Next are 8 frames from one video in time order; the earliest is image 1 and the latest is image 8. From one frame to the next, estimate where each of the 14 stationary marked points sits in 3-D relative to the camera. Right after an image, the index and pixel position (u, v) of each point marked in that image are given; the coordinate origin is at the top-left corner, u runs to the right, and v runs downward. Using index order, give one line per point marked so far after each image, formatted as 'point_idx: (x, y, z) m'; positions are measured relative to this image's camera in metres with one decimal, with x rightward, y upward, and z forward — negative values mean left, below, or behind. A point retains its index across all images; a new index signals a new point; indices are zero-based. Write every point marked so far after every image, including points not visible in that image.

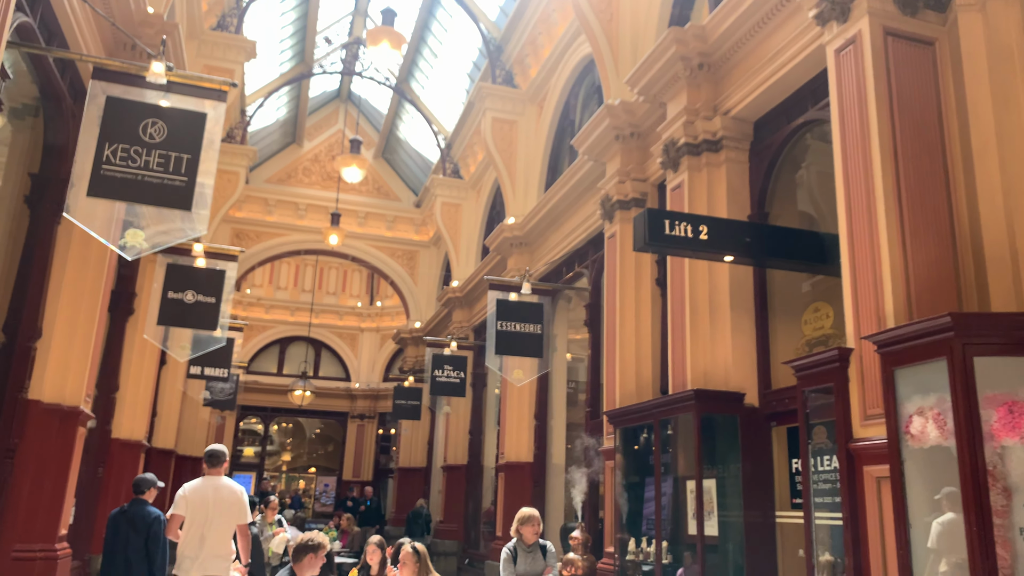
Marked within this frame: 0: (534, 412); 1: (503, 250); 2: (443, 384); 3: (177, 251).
0: (+0.3, -1.6, +10.1) m
1: (-0.1, +0.5, +10.9) m
2: (-1.0, -1.4, +11.6) m
3: (-3.2, +0.4, +7.7) m
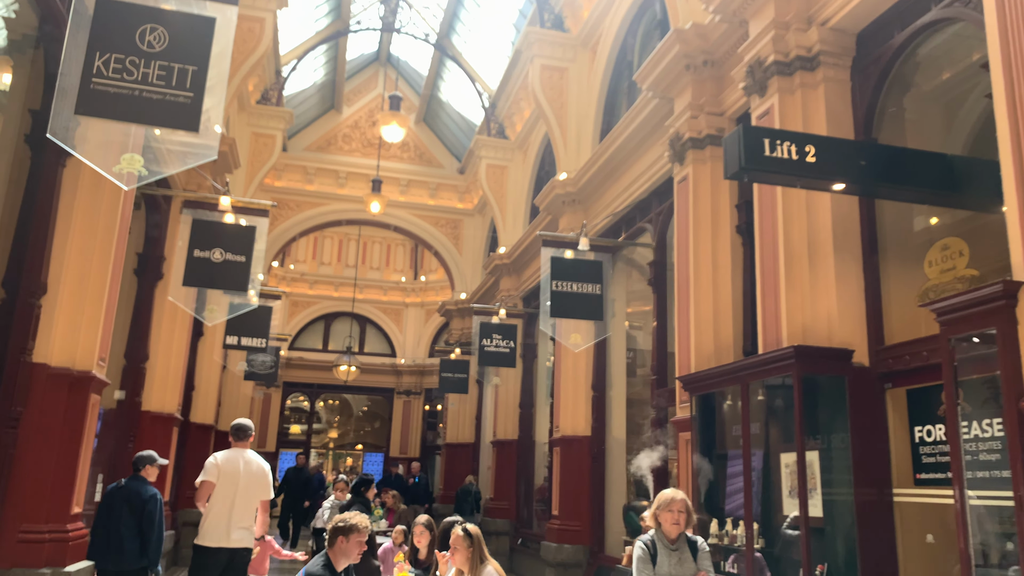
0: (+0.9, -1.1, +9.3) m
1: (+0.5, +0.9, +10.1) m
2: (-0.3, -0.9, +10.9) m
3: (-2.7, +0.7, +7.1) m
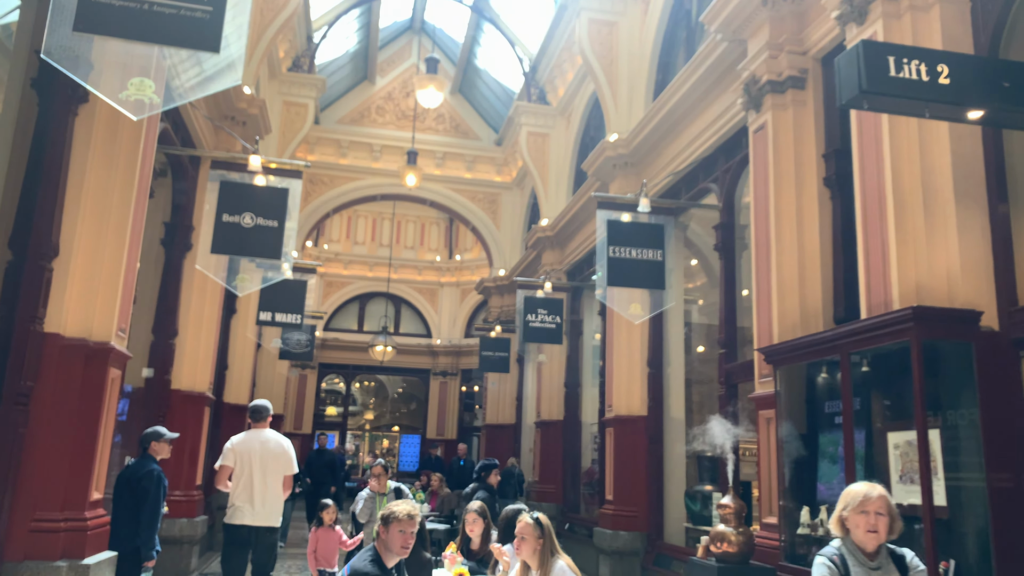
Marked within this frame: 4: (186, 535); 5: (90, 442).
0: (+1.5, -0.8, +8.7) m
1: (+1.1, +1.3, +9.5) m
2: (+0.3, -0.5, +10.3) m
3: (-2.3, +1.0, +6.6) m
4: (-3.0, -2.3, +7.4) m
5: (-2.3, -0.9, +4.5) m
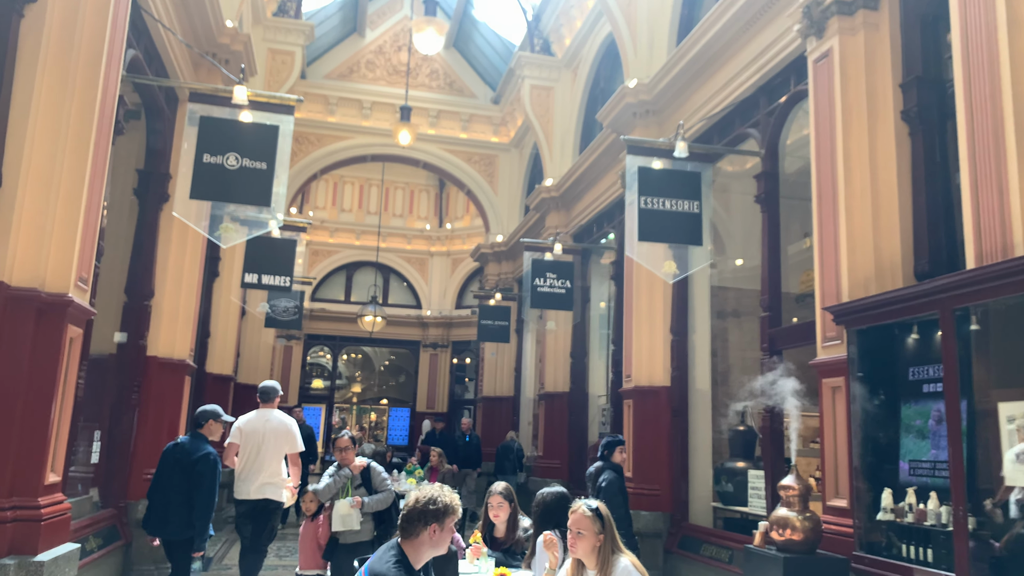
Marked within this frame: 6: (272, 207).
0: (+1.6, -0.4, +8.0) m
1: (+1.2, +1.7, +8.7) m
2: (+0.4, -0.1, +9.5) m
3: (-2.1, +1.3, +5.7) m
4: (-2.9, -1.9, +6.7) m
5: (-2.2, -0.6, +3.7) m
6: (-1.7, +0.5, +5.6) m
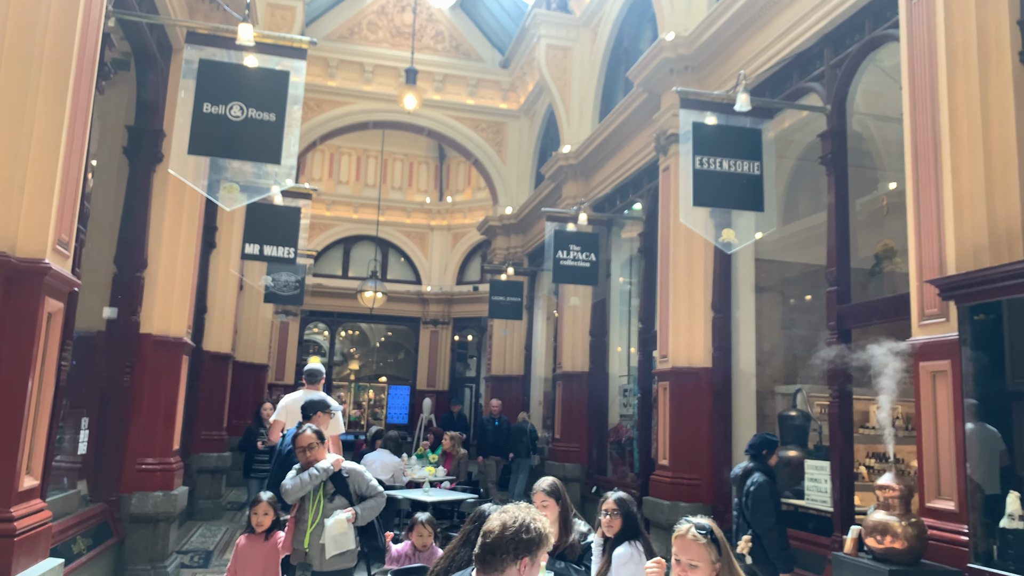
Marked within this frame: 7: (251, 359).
0: (+1.8, -0.1, +7.3) m
1: (+1.4, +2.0, +8.0) m
2: (+0.6, +0.2, +8.9) m
3: (-1.8, +1.5, +5.0) m
4: (-2.6, -1.7, +6.1) m
5: (-1.9, -0.5, +3.0) m
6: (-1.4, +0.7, +4.9) m
7: (-3.9, -1.1, +12.0) m
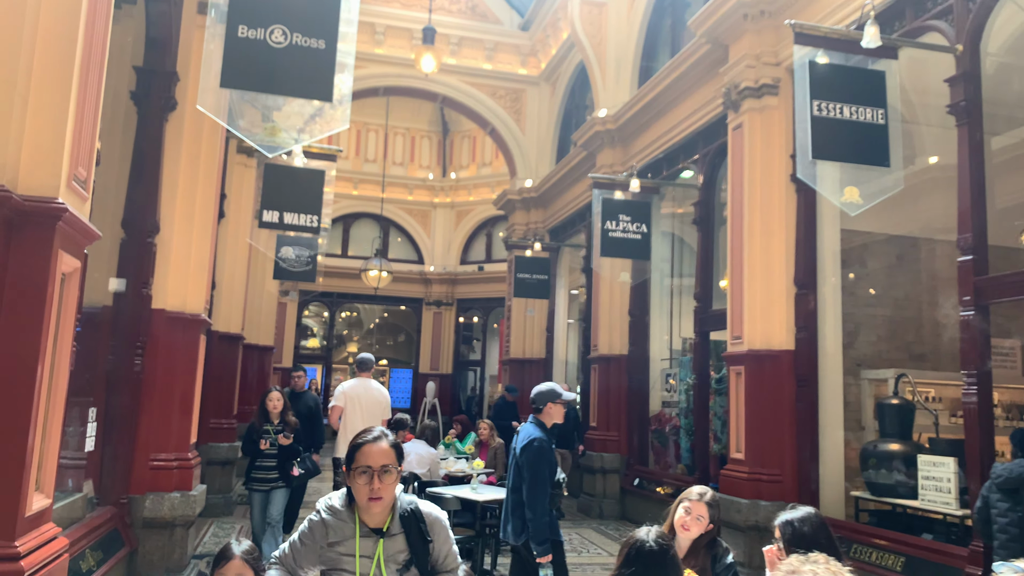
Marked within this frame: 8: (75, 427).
0: (+2.3, +0.1, +6.6) m
1: (+1.9, +2.2, +7.1) m
2: (+1.0, +0.5, +8.1) m
3: (-1.3, +1.7, +4.1) m
4: (-2.1, -1.5, +5.2) m
5: (-1.3, -0.3, +2.2) m
6: (-0.9, +0.9, +4.0) m
7: (-3.5, -0.7, +11.2) m
8: (-2.5, -0.8, +4.6) m
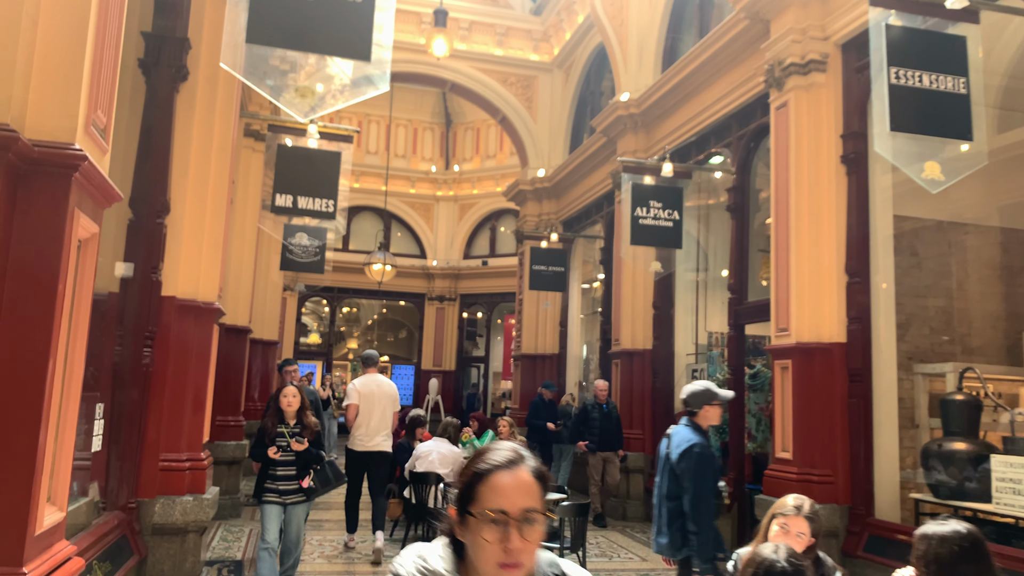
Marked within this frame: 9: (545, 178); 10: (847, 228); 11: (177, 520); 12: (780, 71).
0: (+2.5, +0.2, +6.2) m
1: (+2.1, +2.3, +6.7) m
2: (+1.3, +0.6, +7.6) m
3: (-1.1, +1.8, +3.7) m
4: (-1.9, -1.4, +4.8) m
5: (-1.1, -0.2, +1.8) m
6: (-0.6, +1.0, +3.6) m
7: (-3.3, -0.6, +10.7) m
8: (-2.3, -0.7, +4.2) m
9: (+0.5, +1.8, +12.8) m
10: (+2.6, +0.5, +6.2) m
11: (-2.0, -1.4, +4.8) m
12: (+2.2, +1.7, +6.5) m
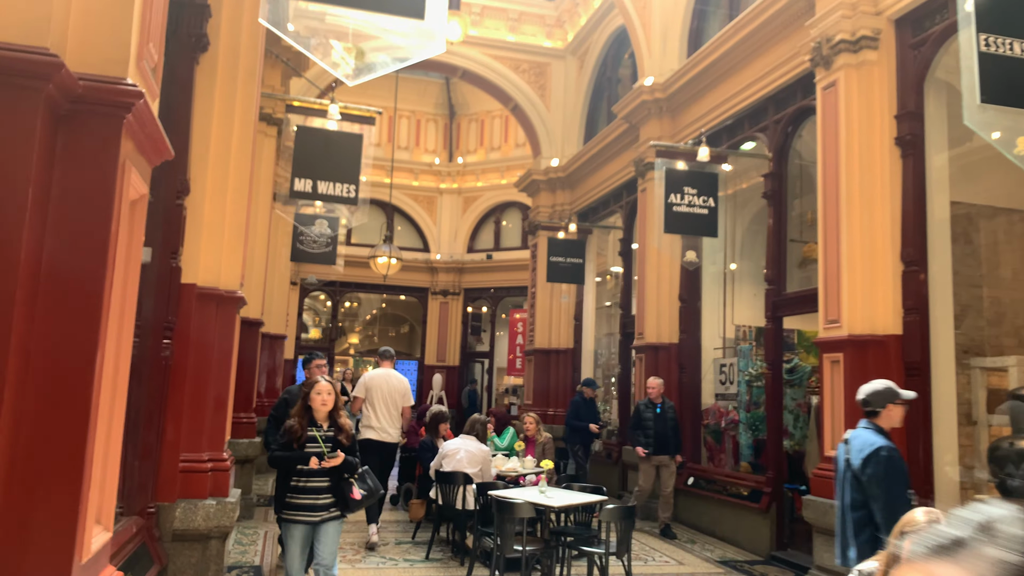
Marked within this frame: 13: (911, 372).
0: (+2.8, +0.3, +5.8) m
1: (+2.4, +2.4, +6.4) m
2: (+1.5, +0.6, +7.3) m
3: (-0.8, +1.9, +3.3) m
4: (-1.6, -1.3, +4.4) m
5: (-0.8, -0.2, +1.4) m
6: (-0.3, +1.1, +3.2) m
7: (-3.1, -0.5, +10.3) m
8: (-2.0, -0.6, +3.8) m
9: (+0.7, +1.9, +12.4) m
10: (+2.8, +0.6, +5.8) m
11: (-1.7, -1.3, +4.4) m
12: (+2.4, +1.8, +6.1) m
13: (+2.8, -0.6, +5.7) m
